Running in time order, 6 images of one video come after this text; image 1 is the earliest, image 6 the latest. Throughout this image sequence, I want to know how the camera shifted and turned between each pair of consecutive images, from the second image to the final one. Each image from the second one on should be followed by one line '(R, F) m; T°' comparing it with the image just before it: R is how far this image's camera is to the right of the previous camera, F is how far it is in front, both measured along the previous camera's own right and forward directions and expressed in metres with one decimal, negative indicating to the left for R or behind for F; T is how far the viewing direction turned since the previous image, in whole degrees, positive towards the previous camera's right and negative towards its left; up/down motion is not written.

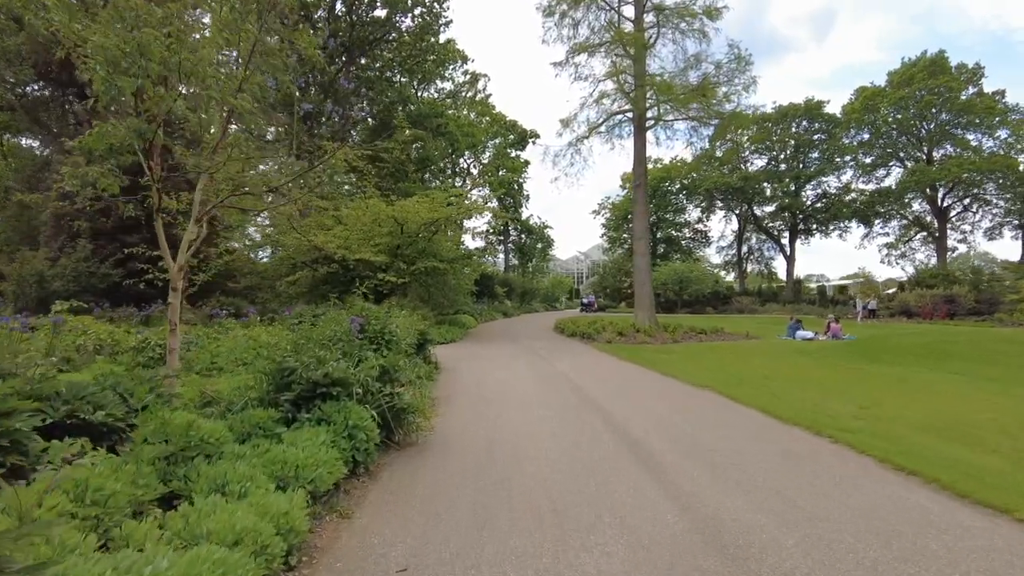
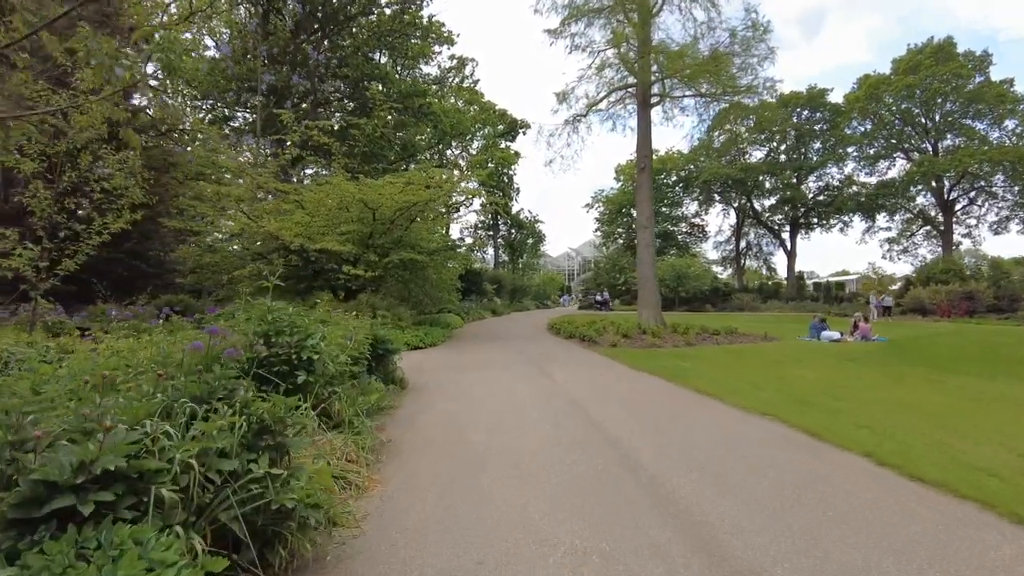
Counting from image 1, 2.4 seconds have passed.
(0.0, +2.7) m; +1°
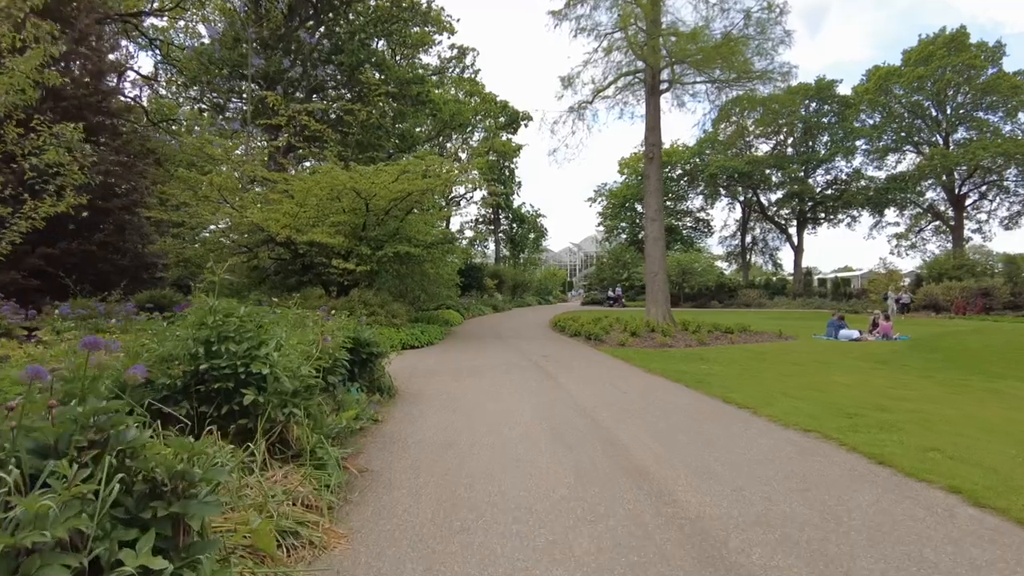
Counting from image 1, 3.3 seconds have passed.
(0.0, +1.0) m; 0°
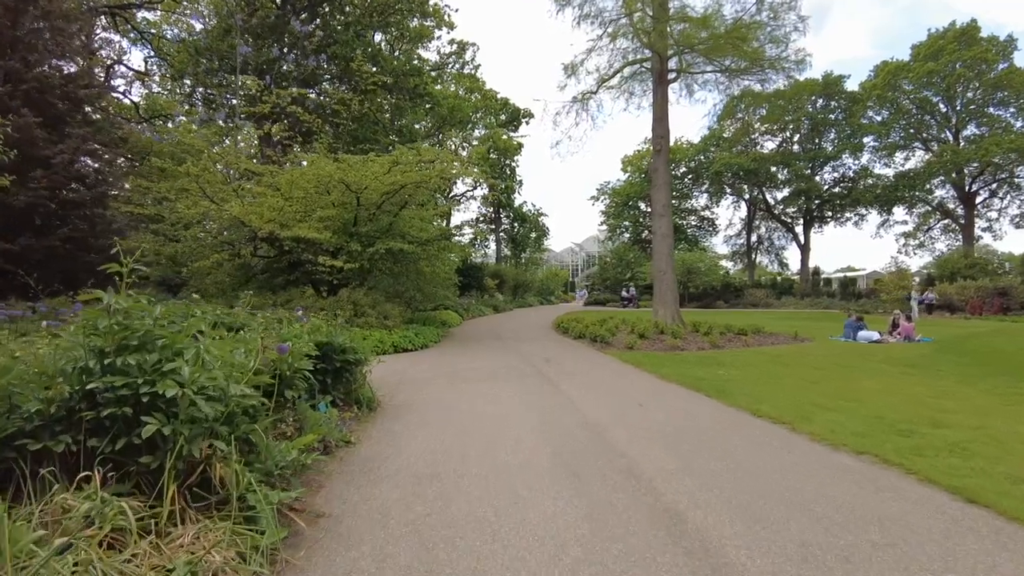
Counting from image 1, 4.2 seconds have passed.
(0.0, +1.0) m; 0°
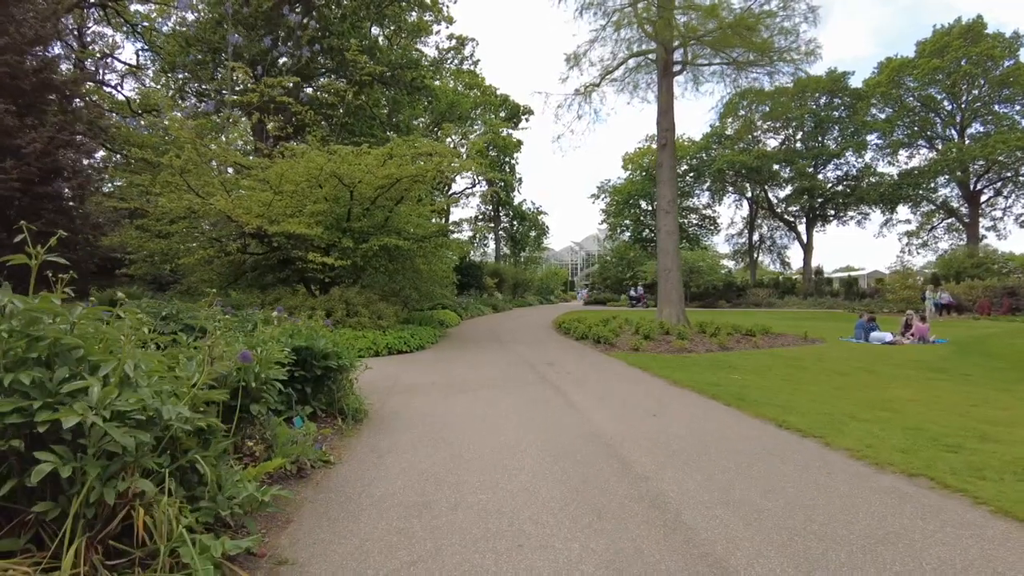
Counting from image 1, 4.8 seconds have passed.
(0.0, +0.7) m; 0°
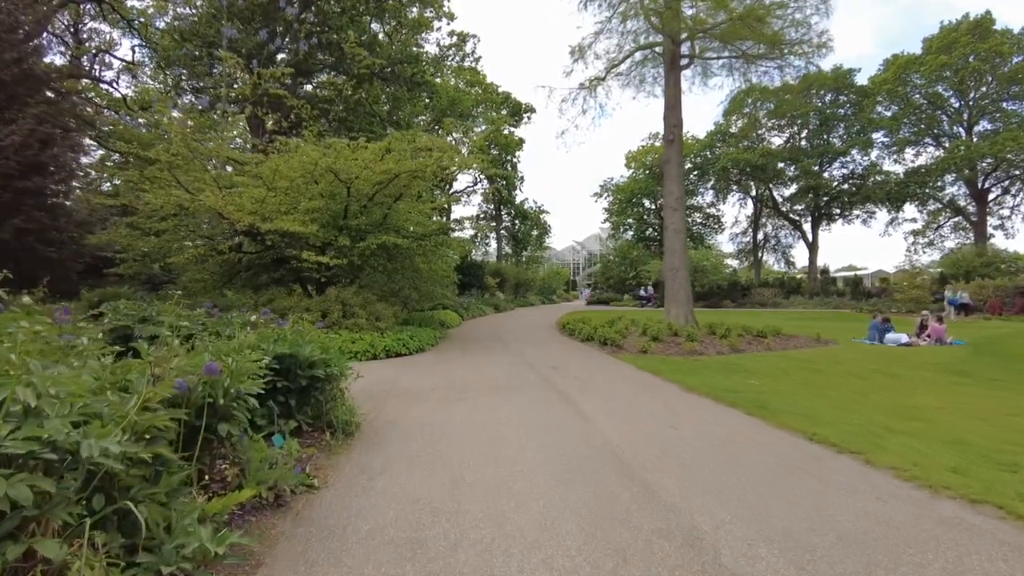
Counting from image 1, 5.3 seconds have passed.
(0.0, +0.6) m; 0°
